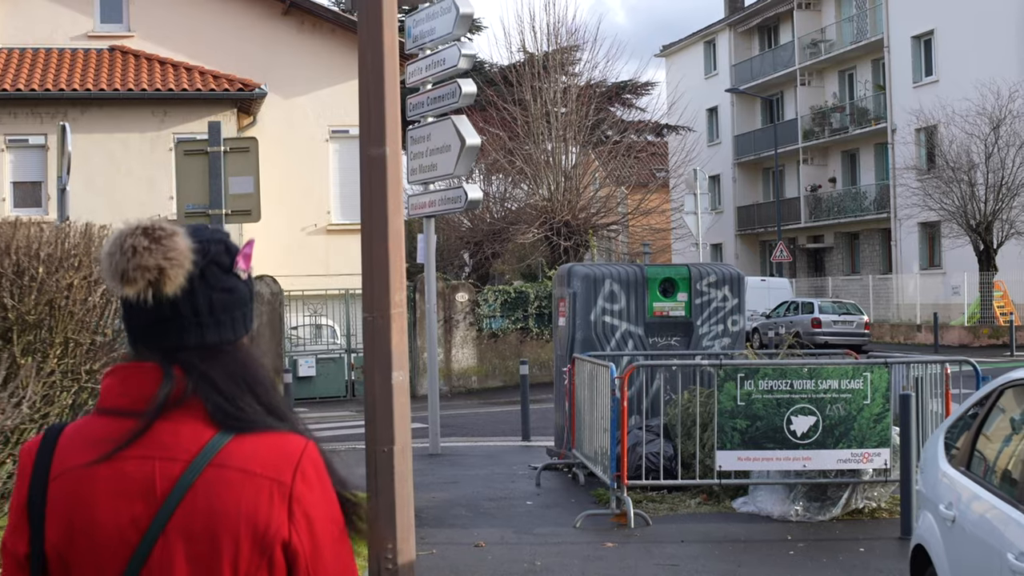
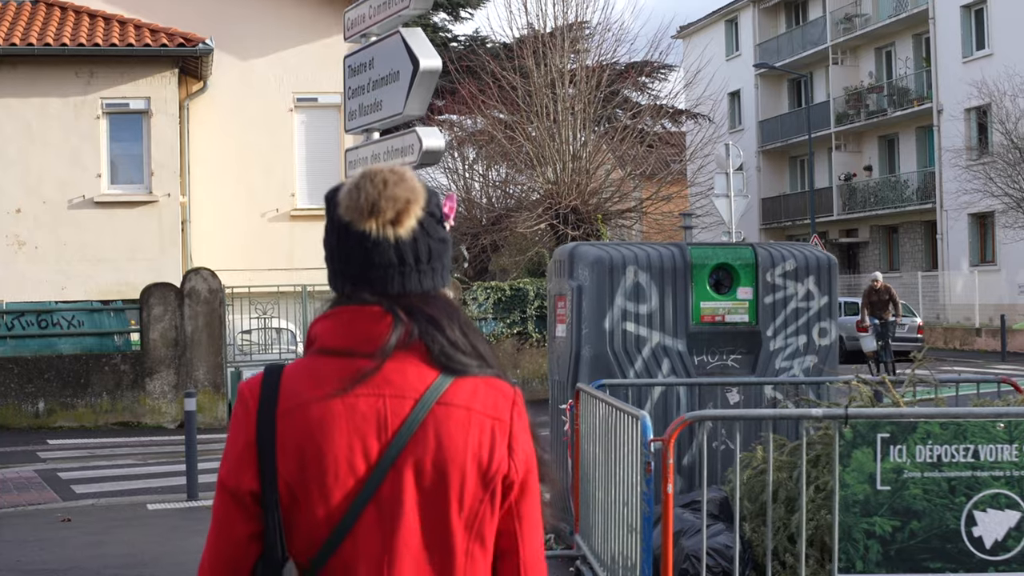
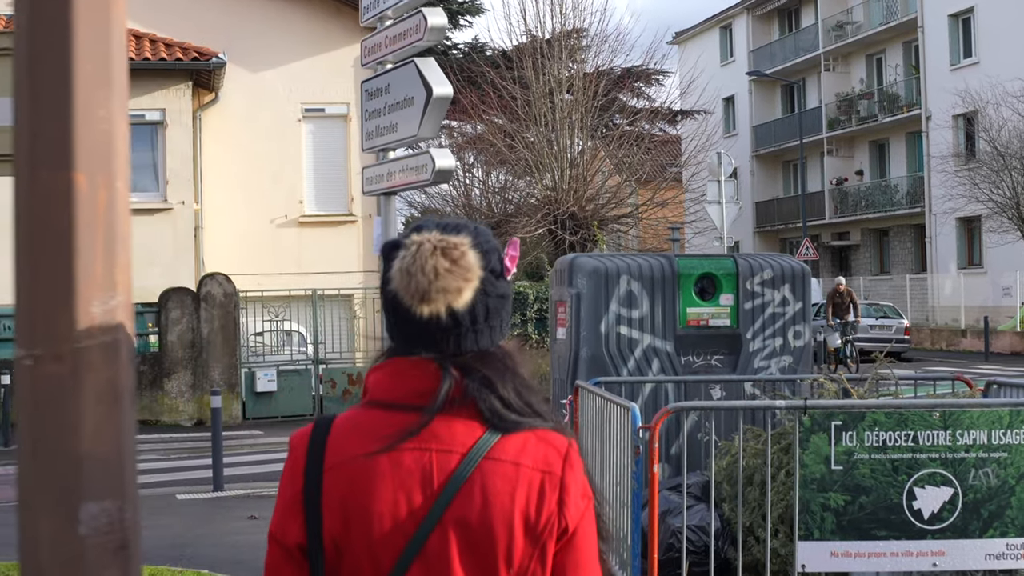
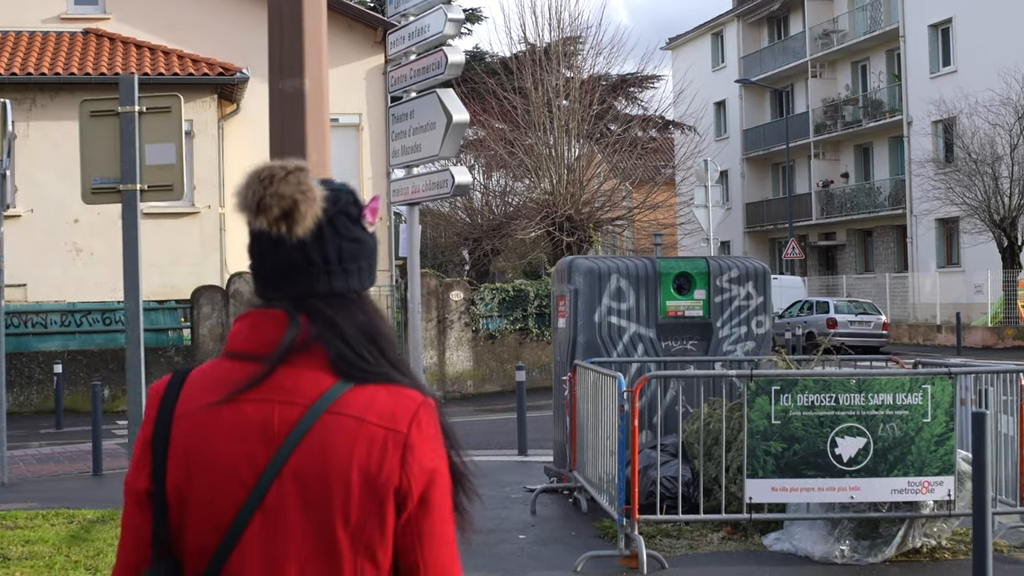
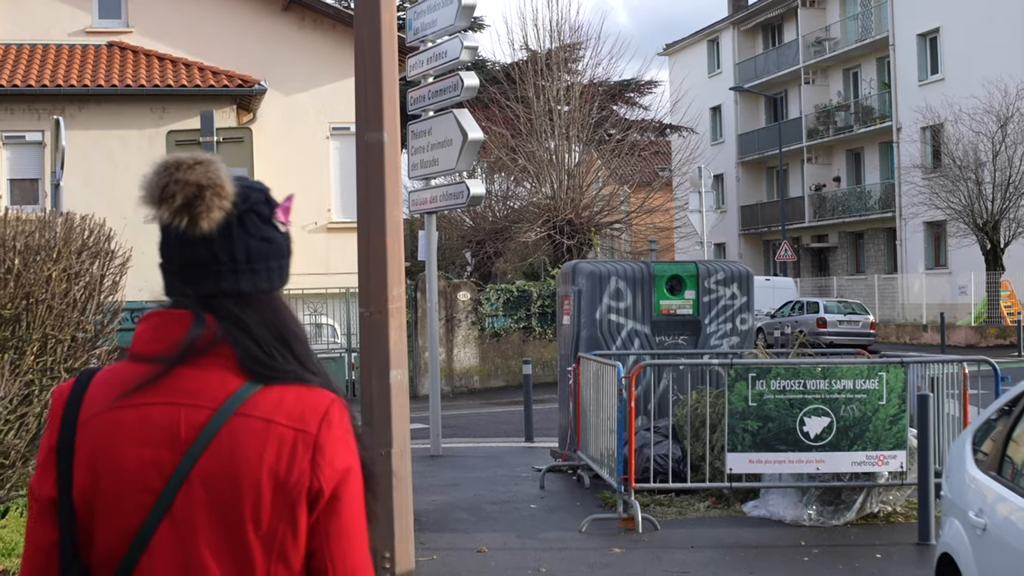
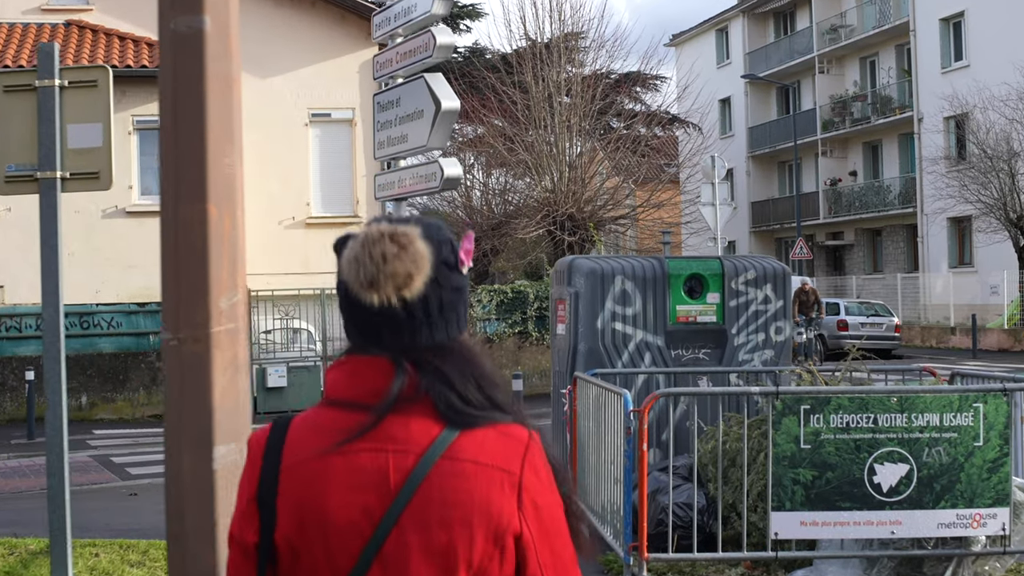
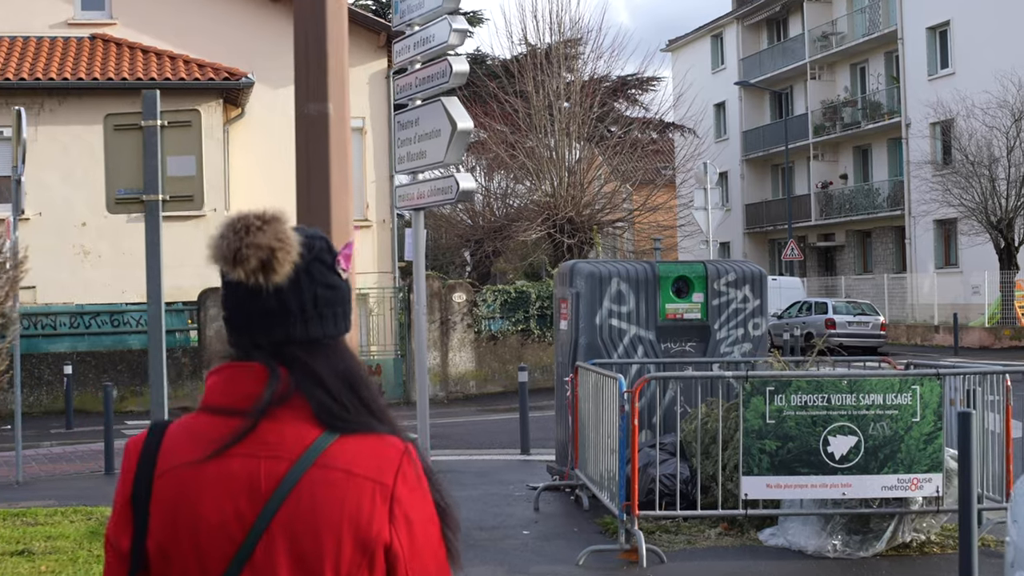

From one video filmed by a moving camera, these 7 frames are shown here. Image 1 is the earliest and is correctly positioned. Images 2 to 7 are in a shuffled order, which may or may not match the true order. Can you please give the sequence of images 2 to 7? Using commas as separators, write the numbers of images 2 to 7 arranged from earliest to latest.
5, 7, 4, 6, 3, 2
